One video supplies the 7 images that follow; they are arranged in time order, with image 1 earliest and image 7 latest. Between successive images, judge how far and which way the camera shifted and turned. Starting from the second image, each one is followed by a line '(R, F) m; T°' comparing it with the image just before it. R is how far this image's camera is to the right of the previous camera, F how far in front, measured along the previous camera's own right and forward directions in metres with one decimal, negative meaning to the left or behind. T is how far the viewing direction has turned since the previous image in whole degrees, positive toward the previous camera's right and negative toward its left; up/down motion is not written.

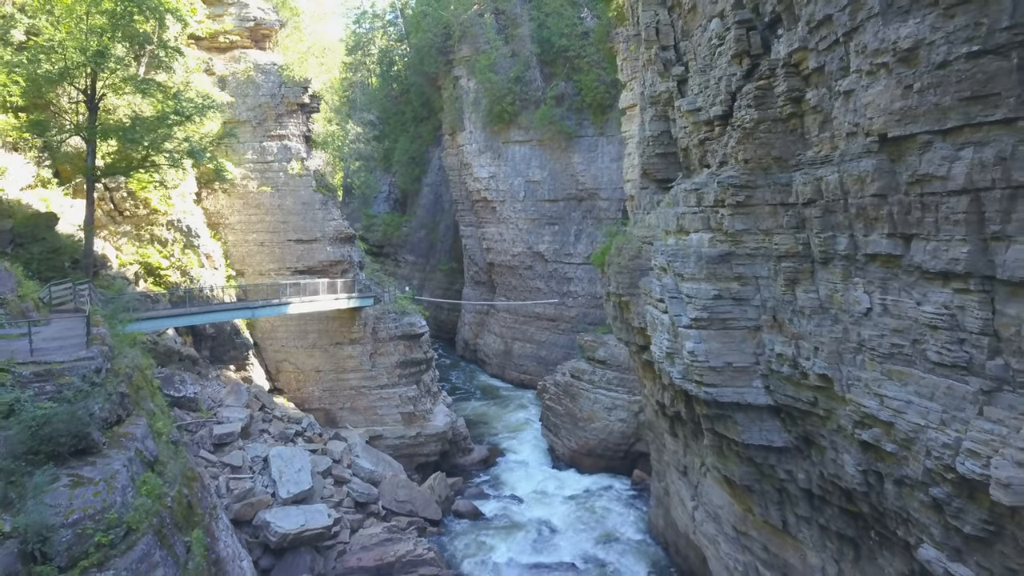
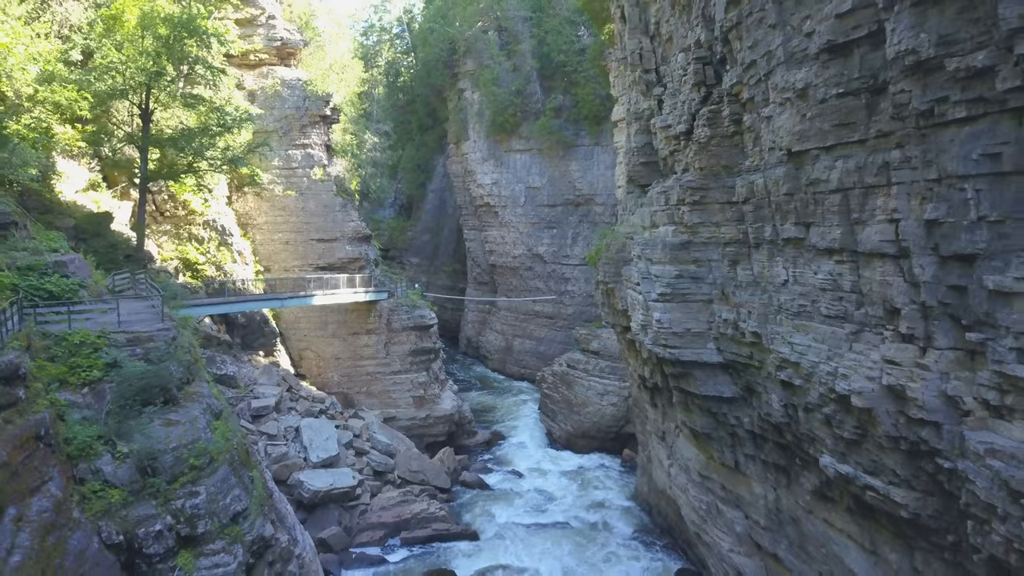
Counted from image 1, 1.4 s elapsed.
(0.0, -1.9) m; 0°
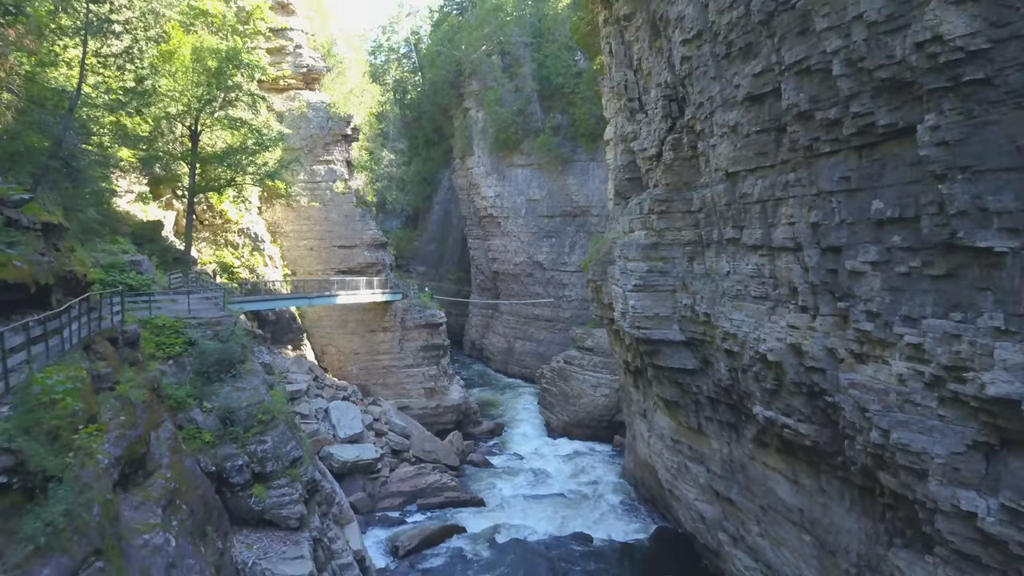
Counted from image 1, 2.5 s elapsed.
(0.0, -2.3) m; 0°
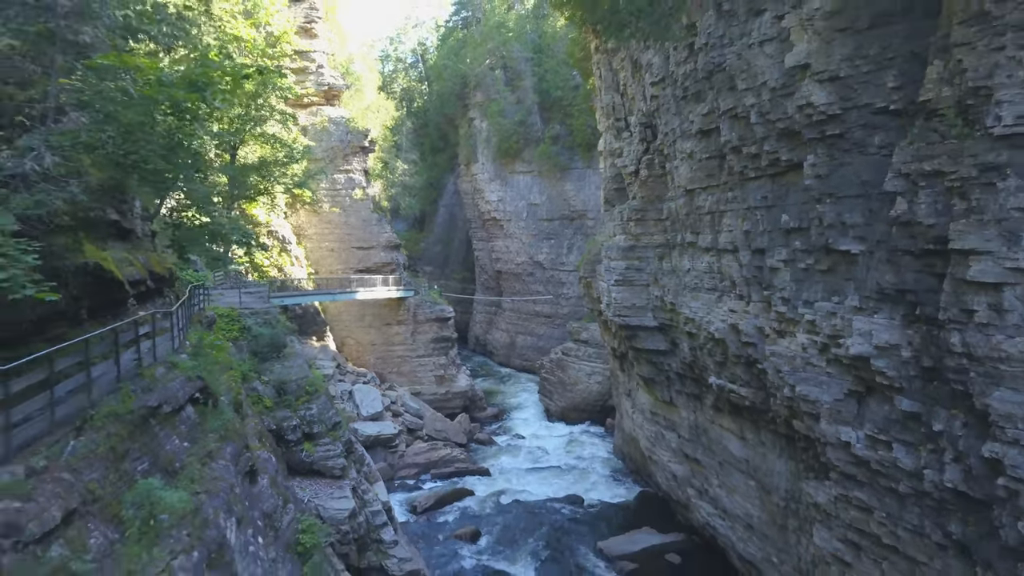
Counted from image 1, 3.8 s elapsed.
(0.0, -2.4) m; 0°
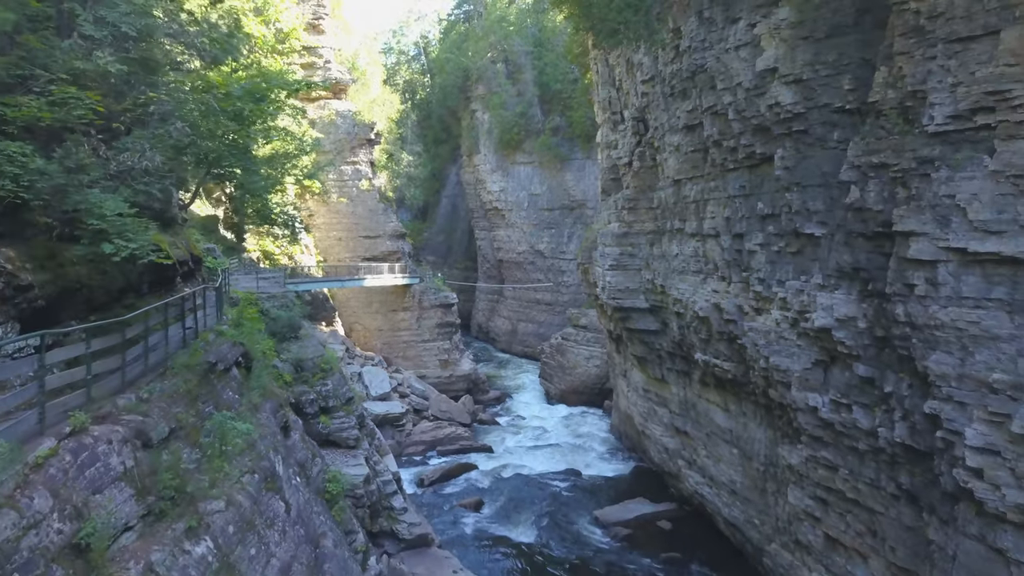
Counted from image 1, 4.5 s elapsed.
(0.0, -1.0) m; 0°
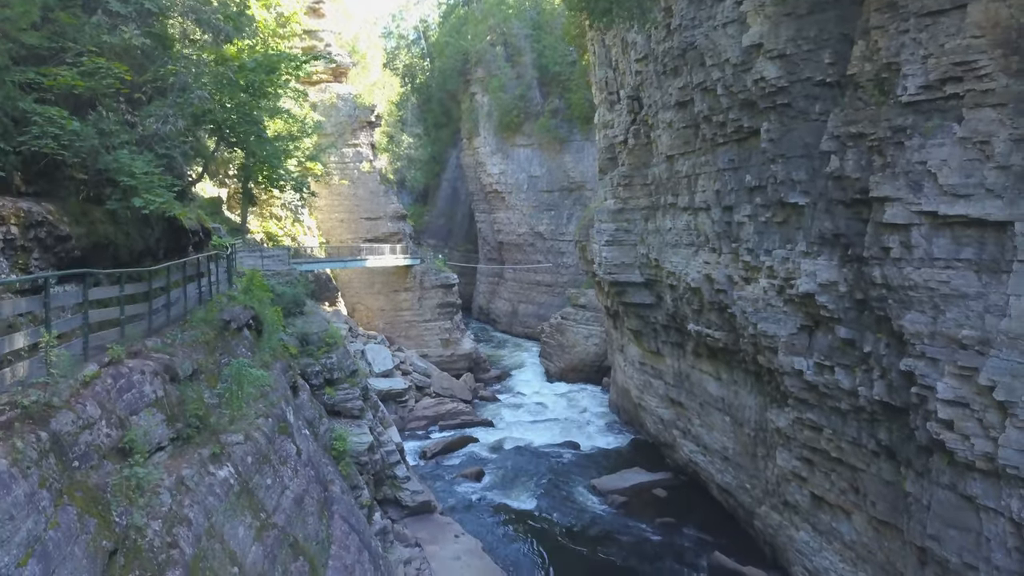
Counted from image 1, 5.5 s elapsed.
(+0.1, -0.4) m; 0°
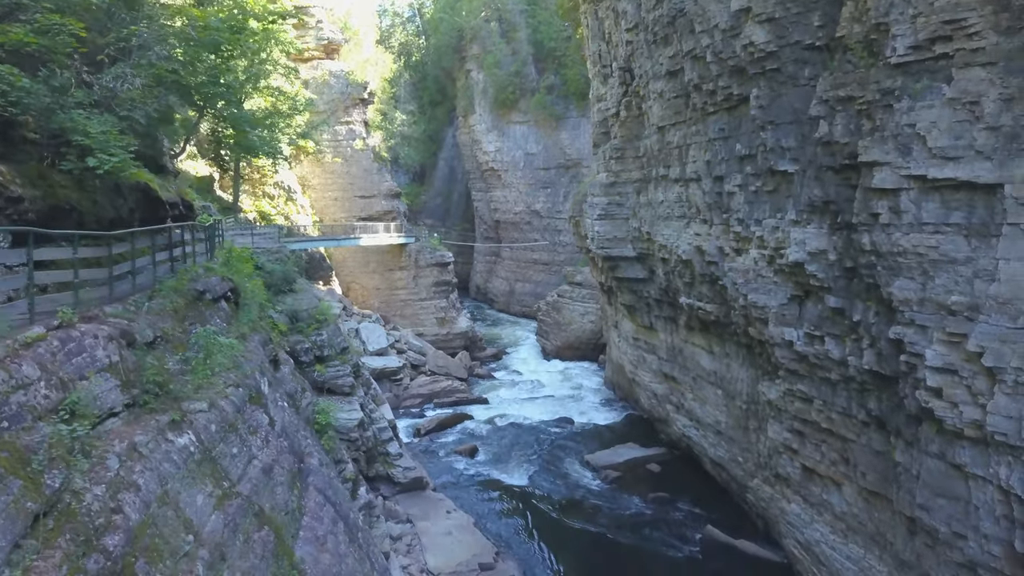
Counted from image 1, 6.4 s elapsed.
(+0.2, +0.1) m; 0°
